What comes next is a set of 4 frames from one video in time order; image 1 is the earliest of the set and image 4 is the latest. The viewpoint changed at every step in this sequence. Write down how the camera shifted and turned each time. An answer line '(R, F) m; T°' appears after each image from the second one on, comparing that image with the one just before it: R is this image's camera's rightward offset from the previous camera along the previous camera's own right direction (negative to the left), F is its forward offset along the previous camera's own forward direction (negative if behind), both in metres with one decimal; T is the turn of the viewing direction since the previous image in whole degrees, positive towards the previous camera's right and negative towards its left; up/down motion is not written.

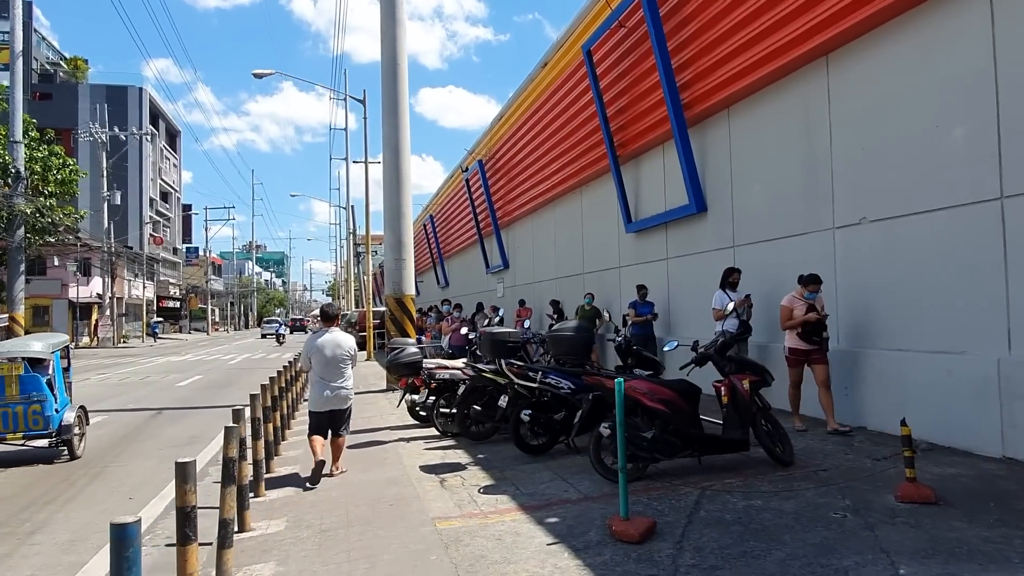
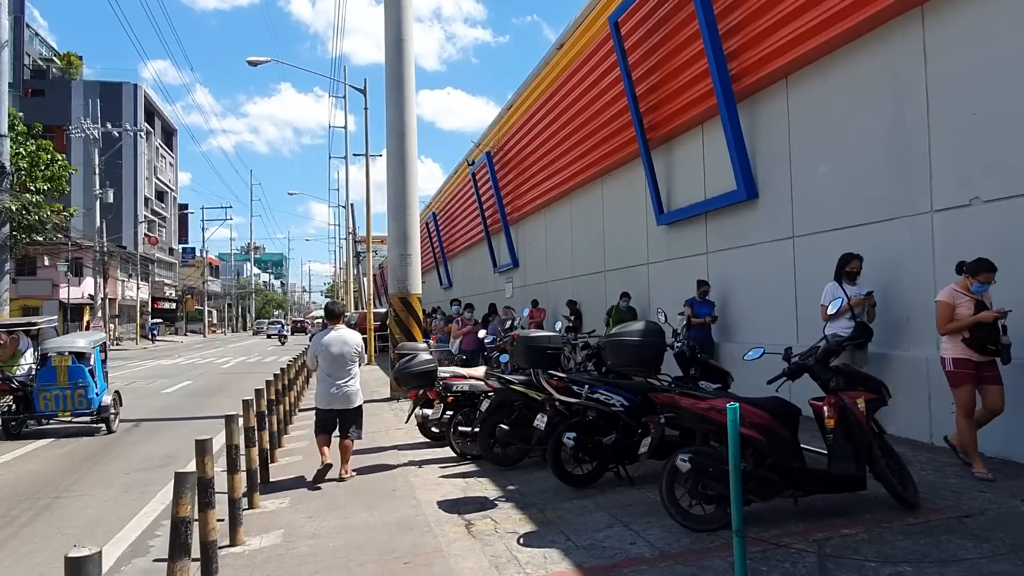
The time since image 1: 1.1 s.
(-0.3, +1.3) m; 0°
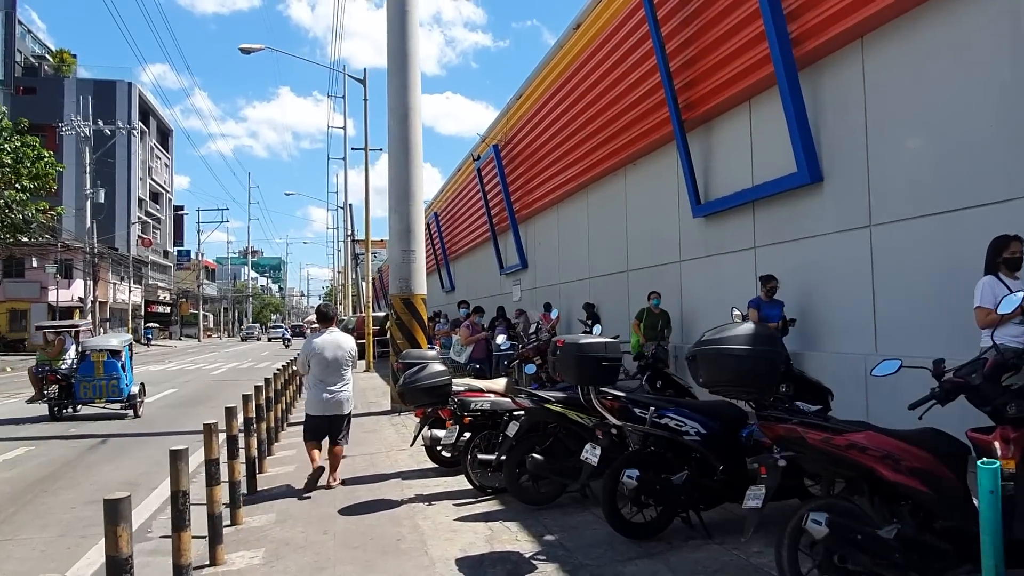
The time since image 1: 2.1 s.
(-0.2, +1.3) m; 0°
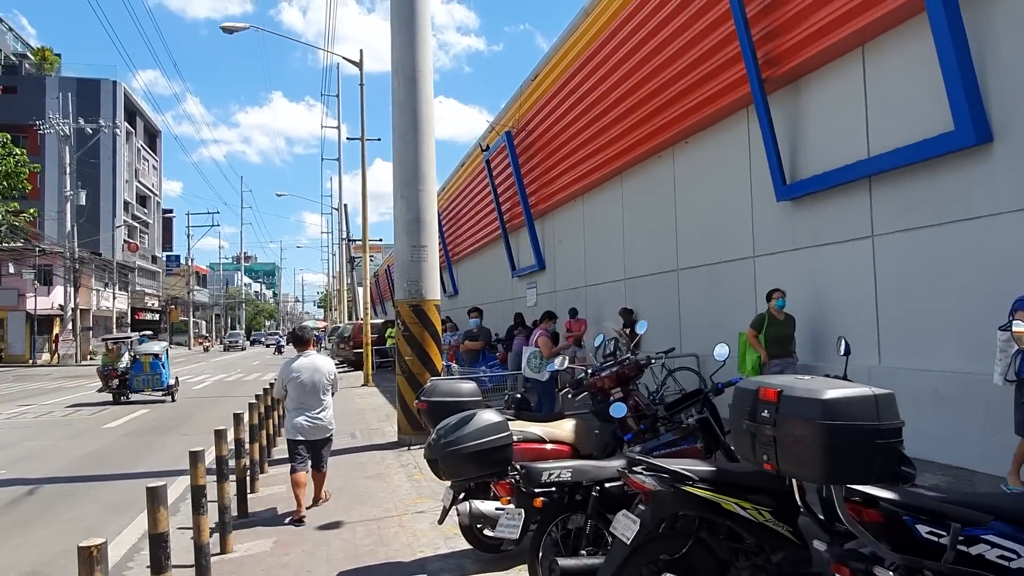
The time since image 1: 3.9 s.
(-0.4, +2.2) m; 0°
